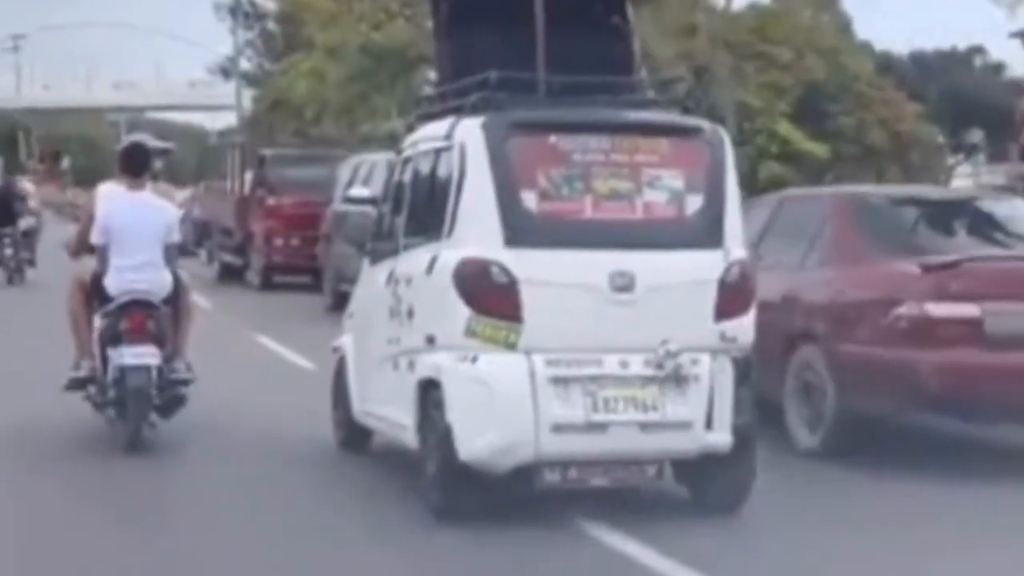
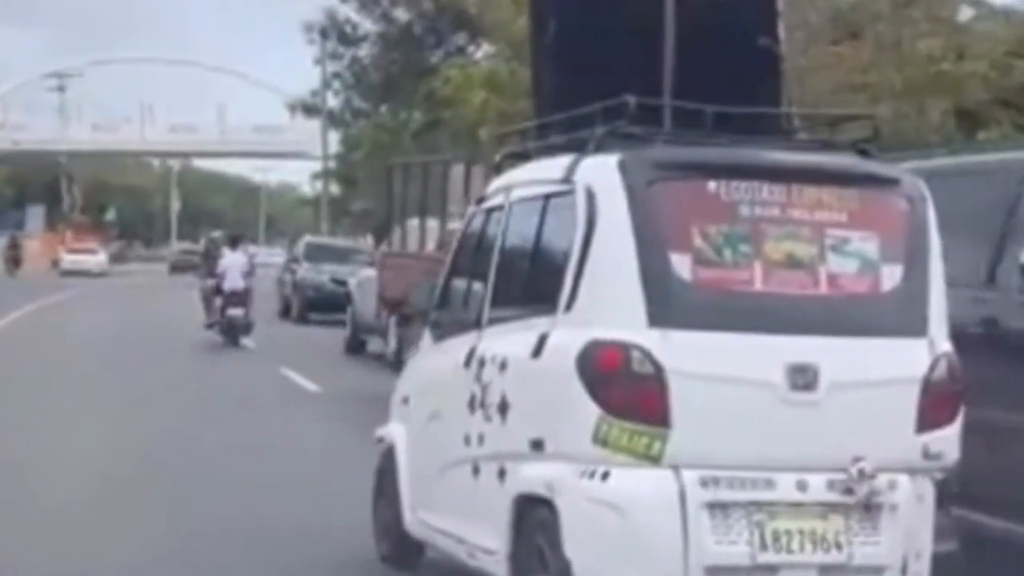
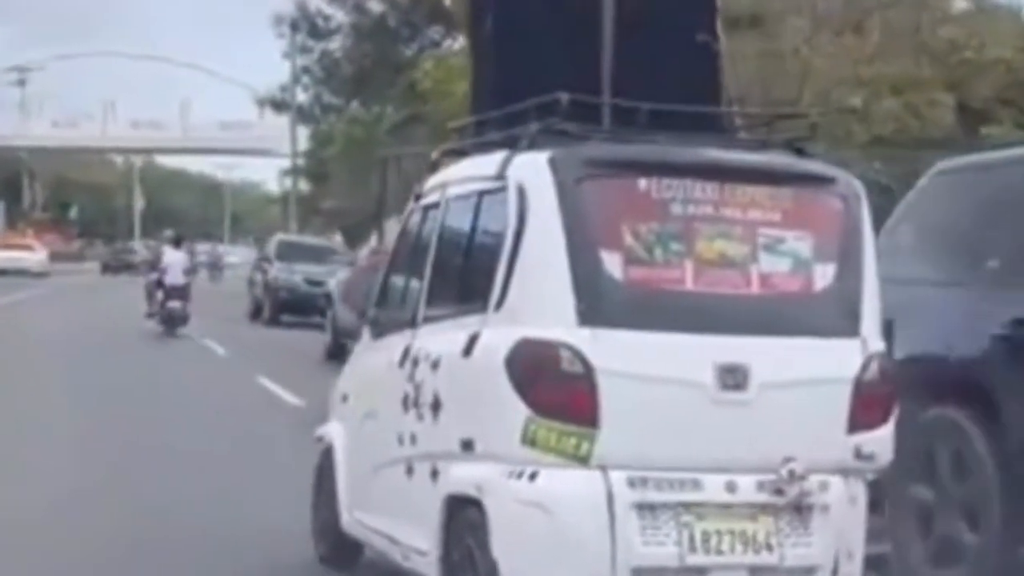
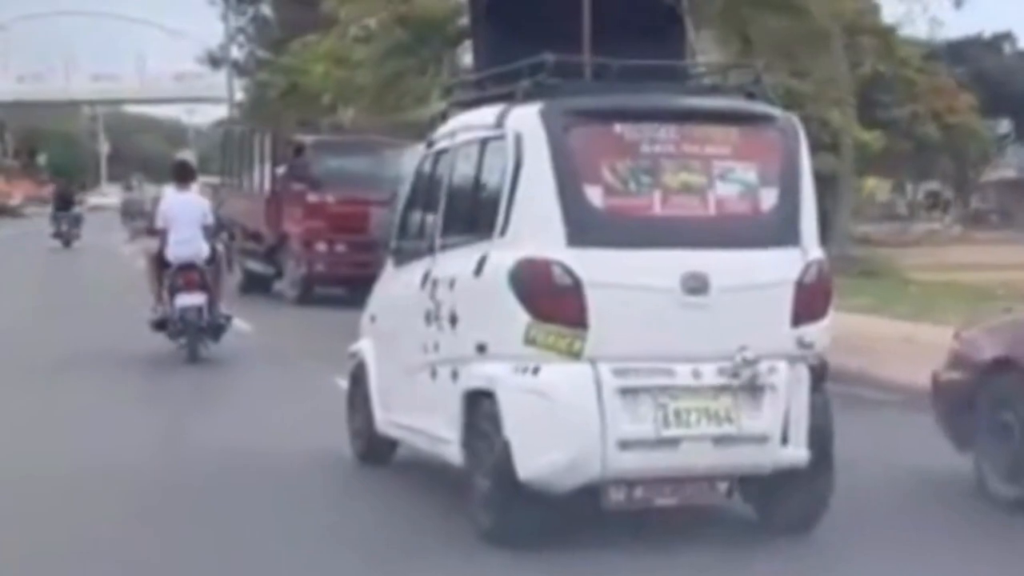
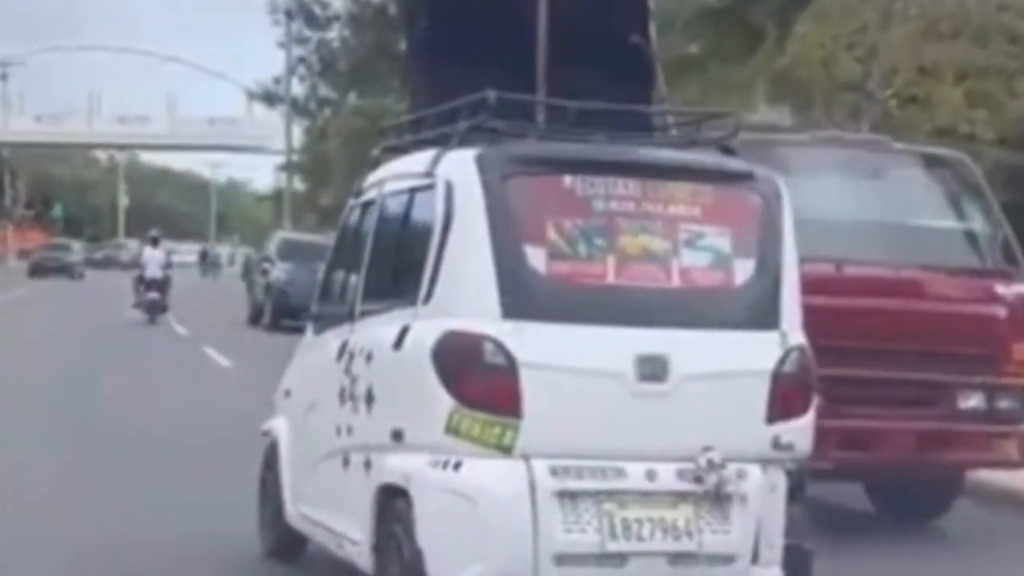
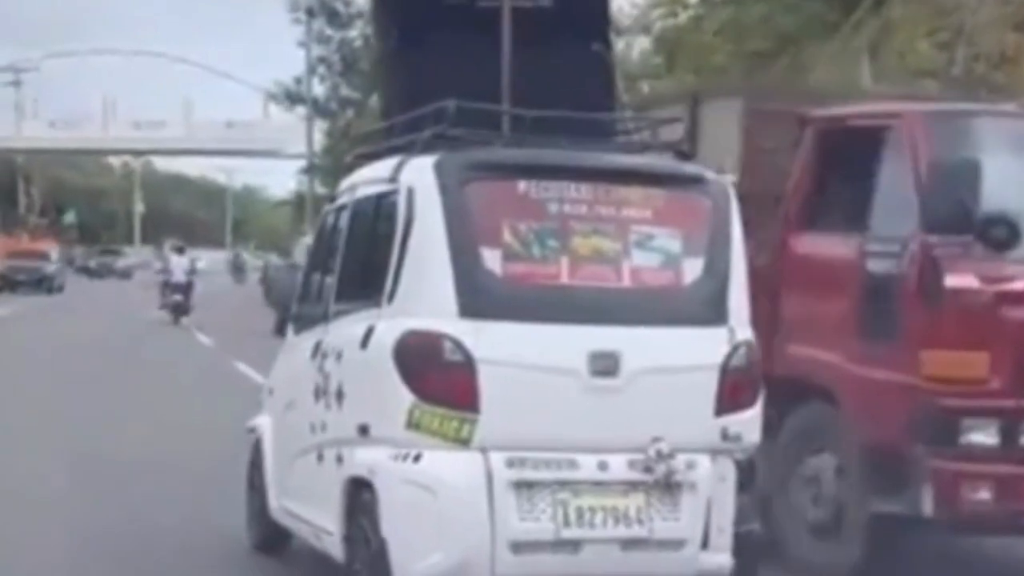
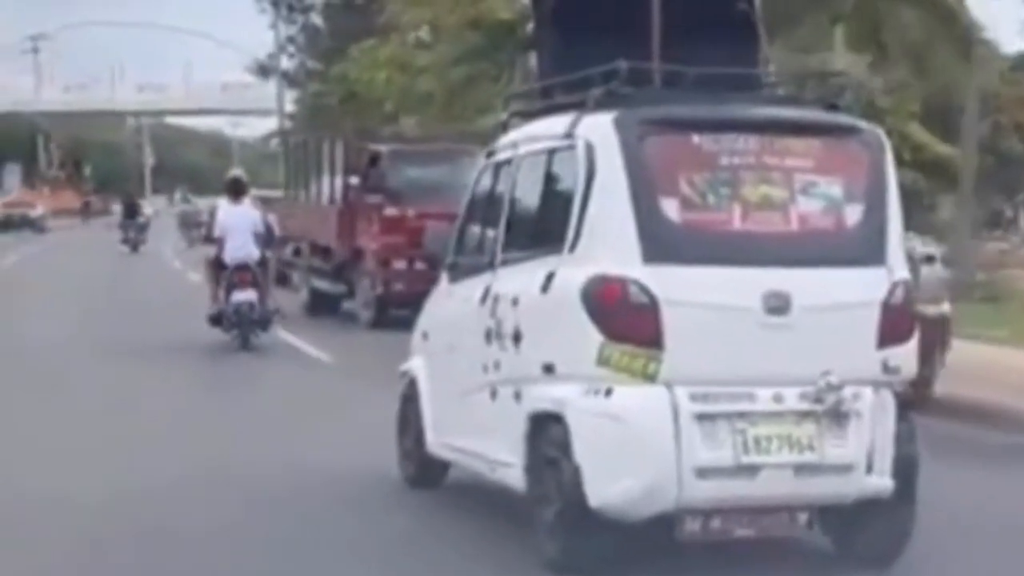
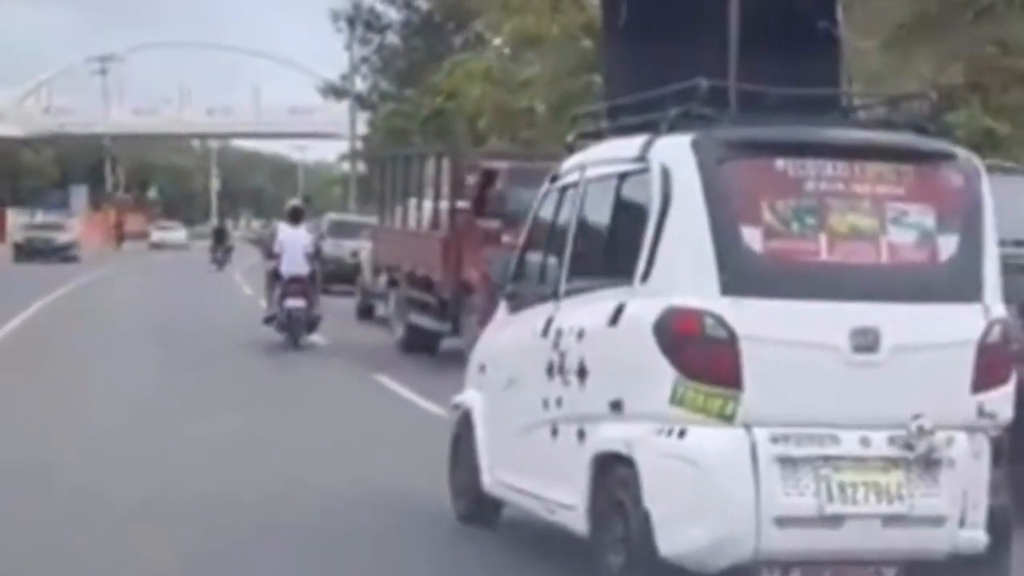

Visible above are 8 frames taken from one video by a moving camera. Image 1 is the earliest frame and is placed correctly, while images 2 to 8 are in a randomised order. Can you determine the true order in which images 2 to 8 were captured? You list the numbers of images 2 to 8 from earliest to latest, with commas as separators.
4, 7, 8, 2, 3, 5, 6
